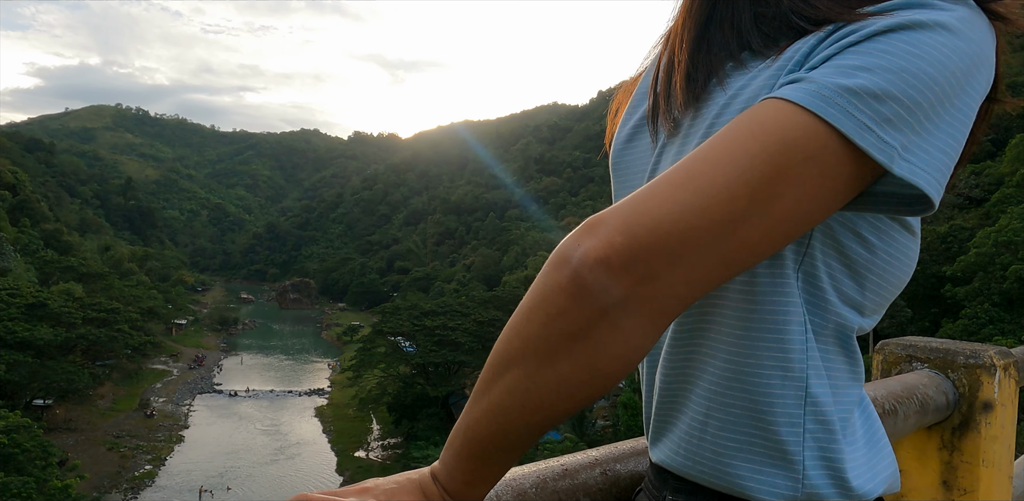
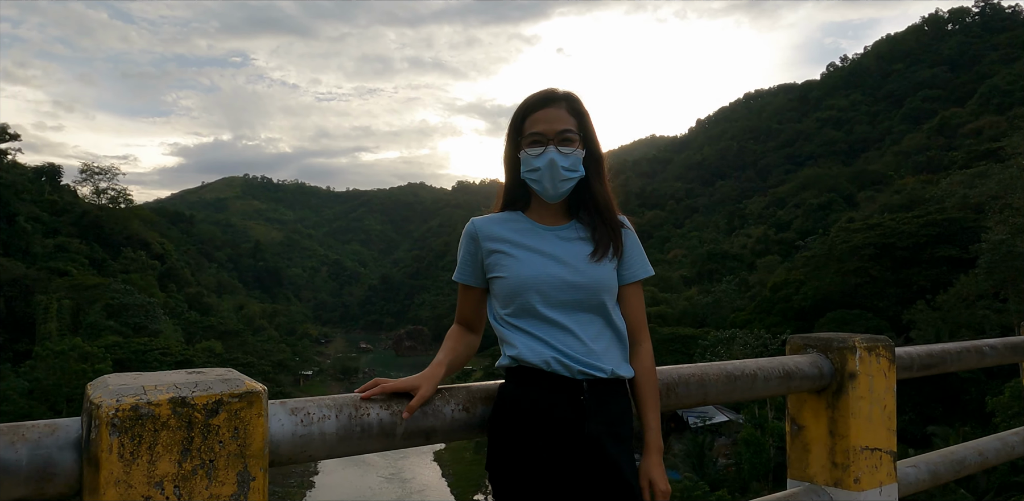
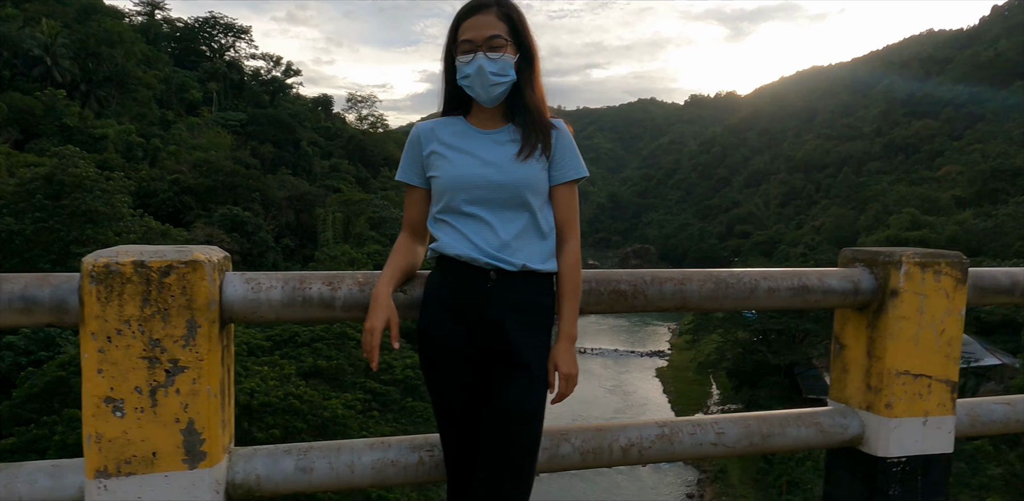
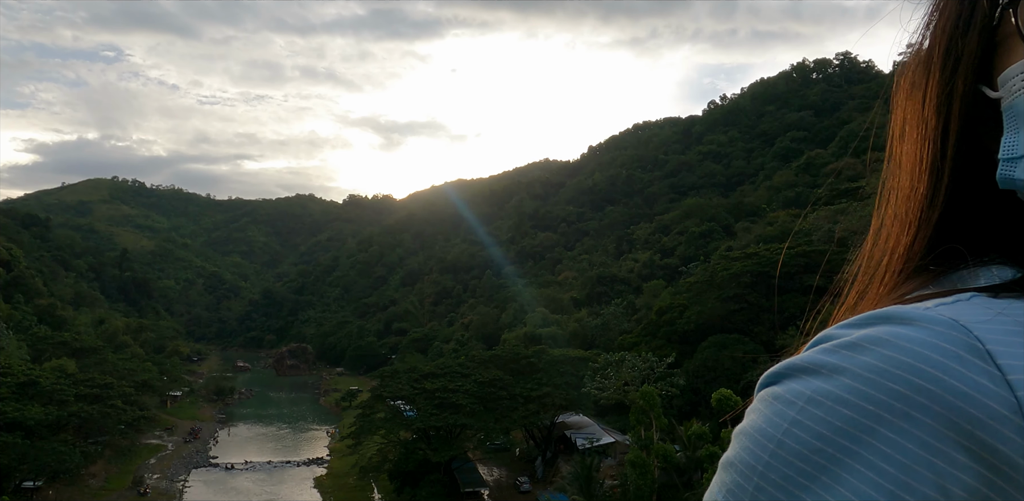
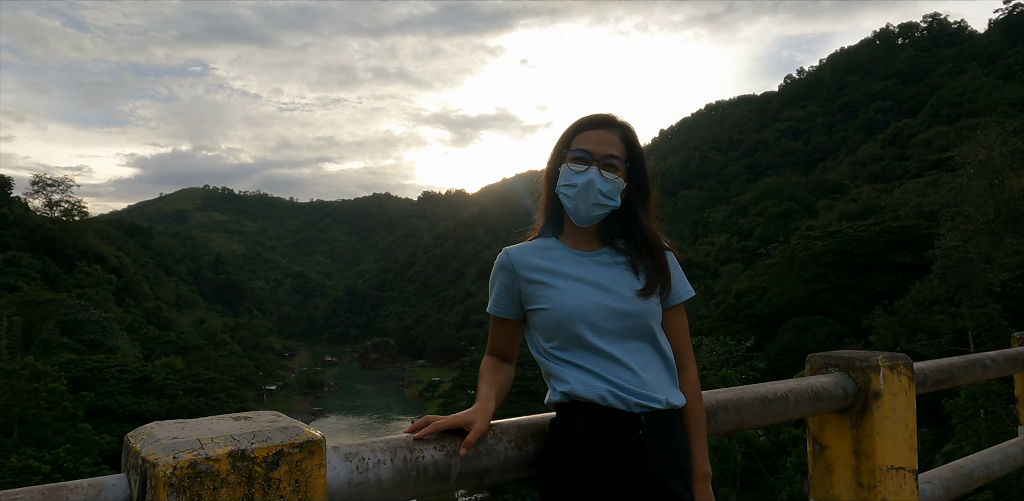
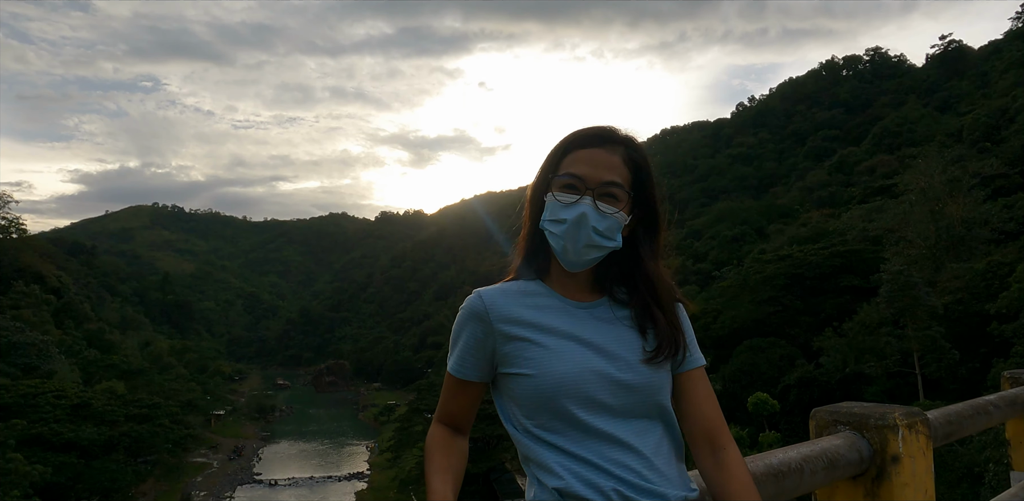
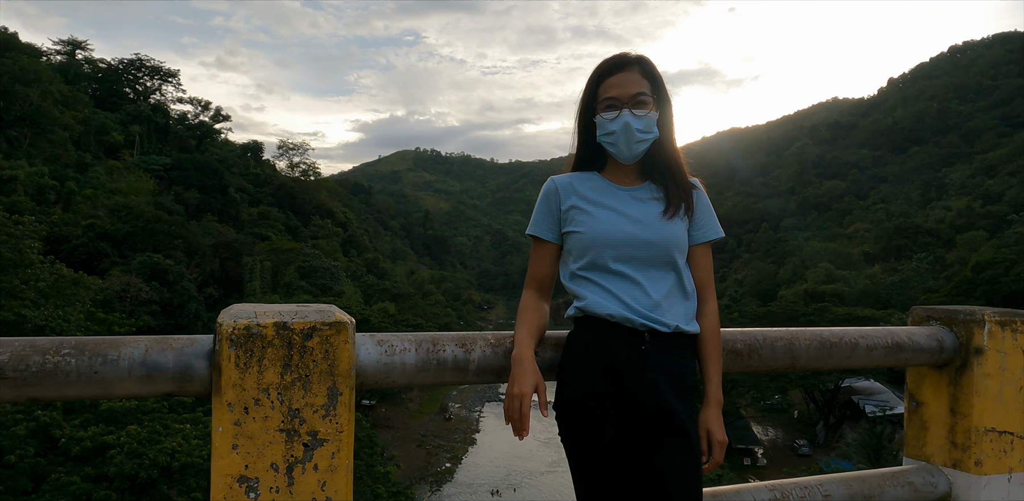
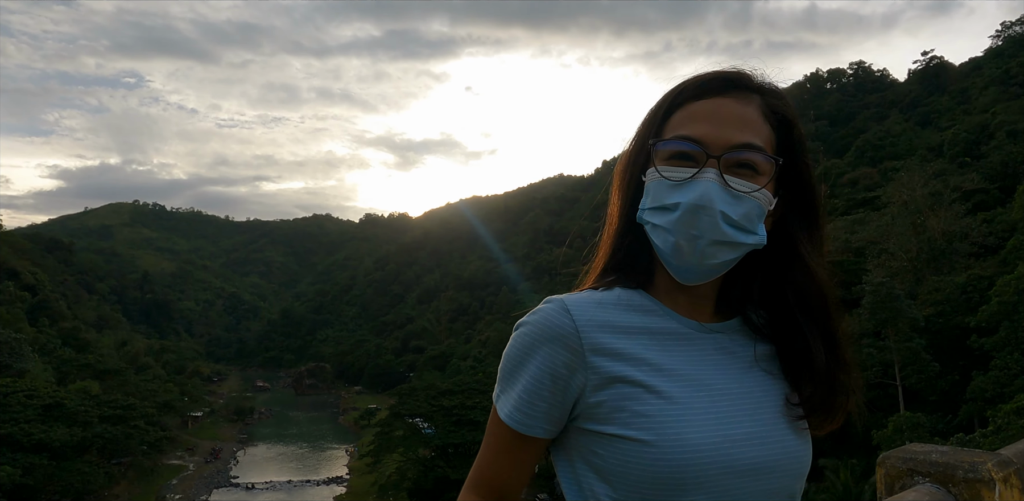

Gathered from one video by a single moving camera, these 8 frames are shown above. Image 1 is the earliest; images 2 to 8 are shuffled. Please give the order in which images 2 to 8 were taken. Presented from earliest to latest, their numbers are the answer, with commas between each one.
4, 8, 6, 5, 2, 7, 3
